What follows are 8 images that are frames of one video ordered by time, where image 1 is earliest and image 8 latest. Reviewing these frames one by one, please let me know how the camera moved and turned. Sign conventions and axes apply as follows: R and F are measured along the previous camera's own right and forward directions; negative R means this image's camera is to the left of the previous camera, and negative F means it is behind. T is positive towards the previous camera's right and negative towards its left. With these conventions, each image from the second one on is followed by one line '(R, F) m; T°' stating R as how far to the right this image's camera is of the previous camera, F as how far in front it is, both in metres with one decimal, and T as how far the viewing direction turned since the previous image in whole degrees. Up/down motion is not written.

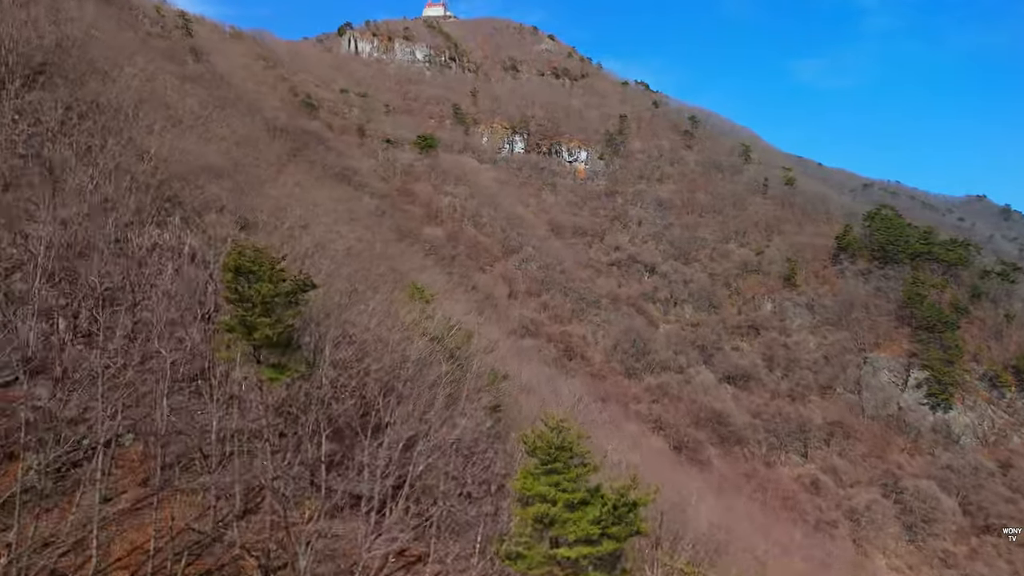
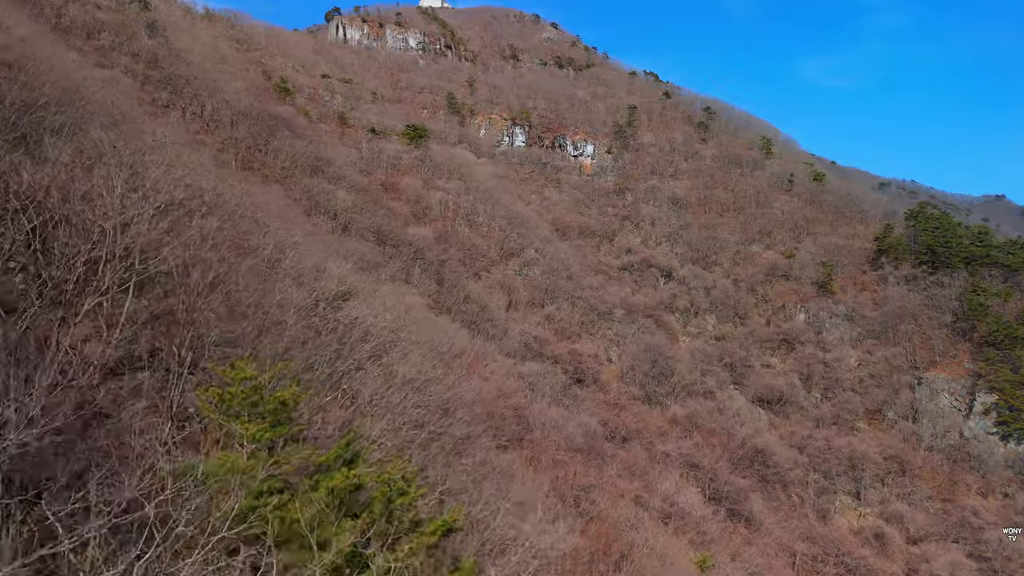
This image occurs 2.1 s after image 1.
(0.0, +4.7) m; 0°
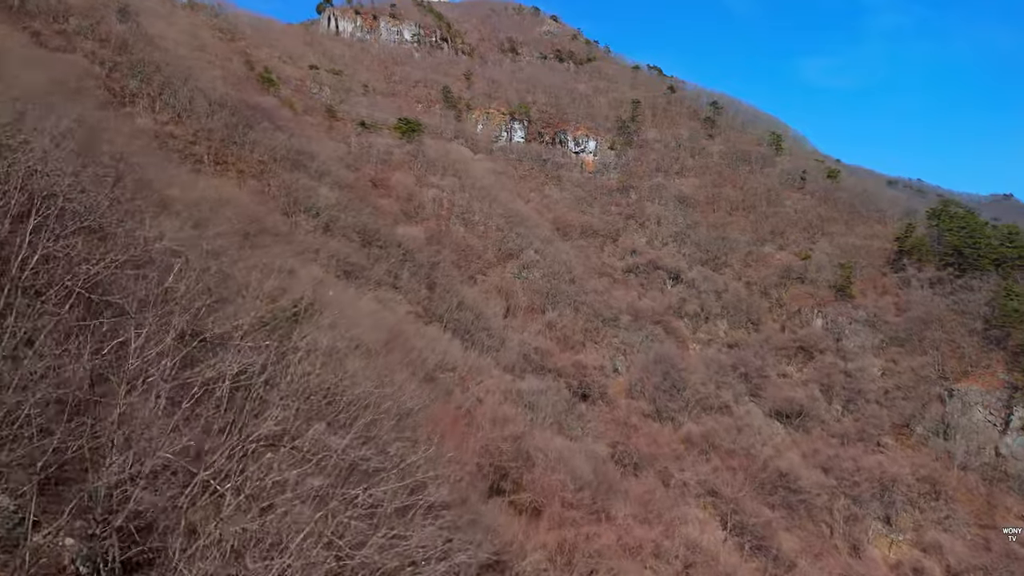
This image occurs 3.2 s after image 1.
(0.0, +2.3) m; 0°
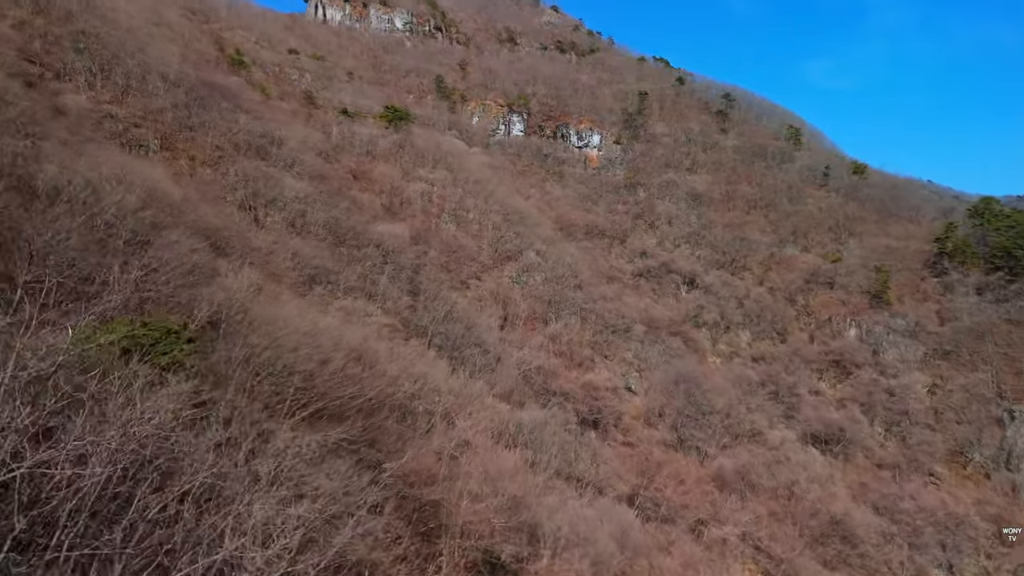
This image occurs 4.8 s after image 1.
(0.0, +3.6) m; 0°
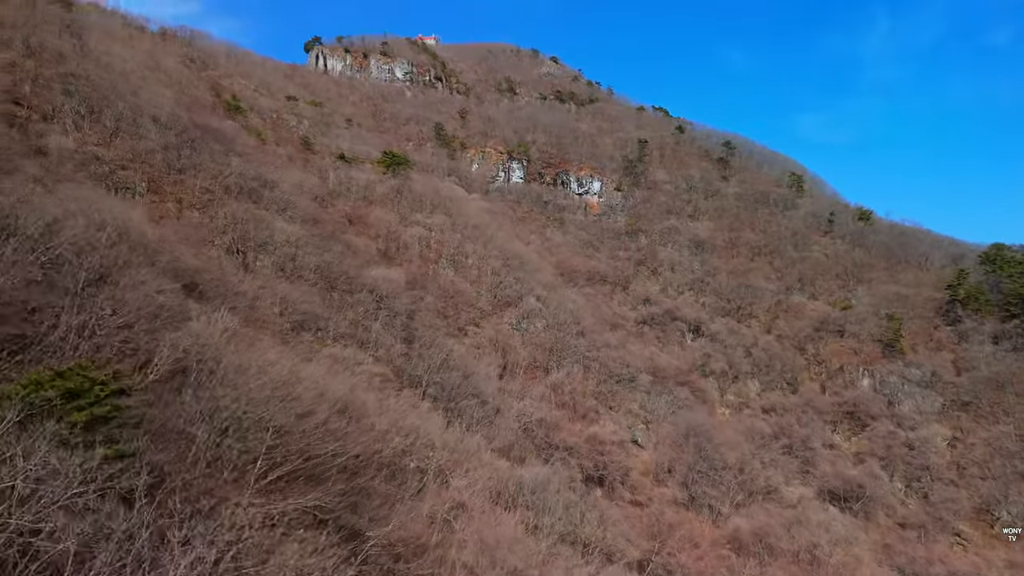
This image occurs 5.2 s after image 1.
(0.0, +1.0) m; 0°
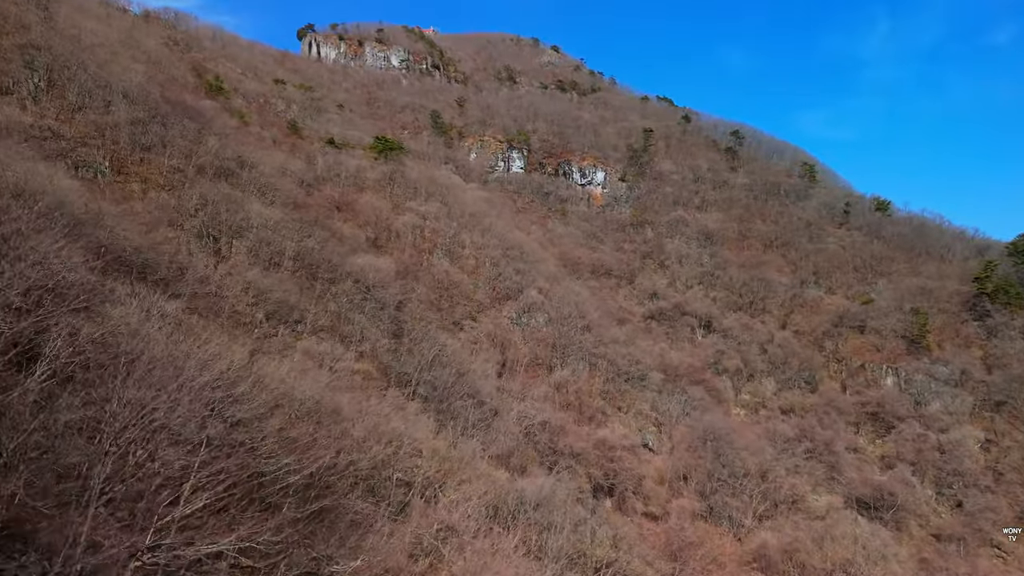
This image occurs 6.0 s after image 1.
(0.0, +1.9) m; 0°
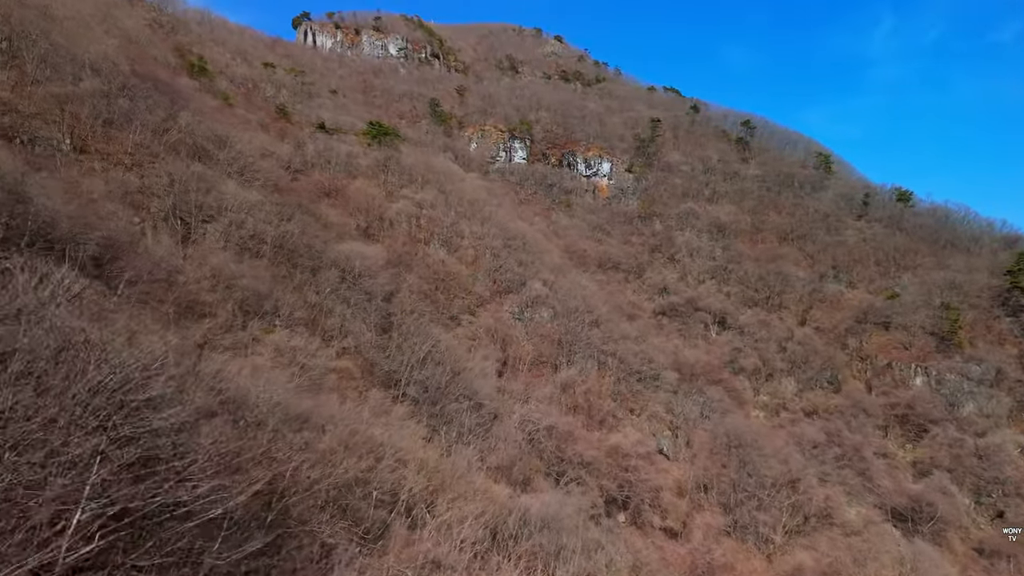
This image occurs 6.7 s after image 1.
(0.0, +1.8) m; 0°
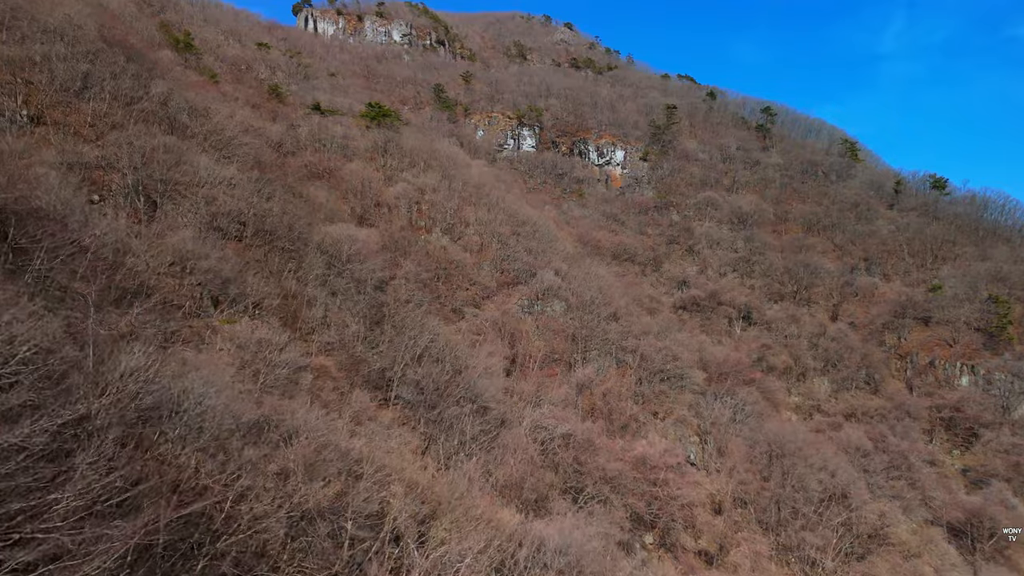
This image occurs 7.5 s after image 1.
(0.0, +2.0) m; -1°
